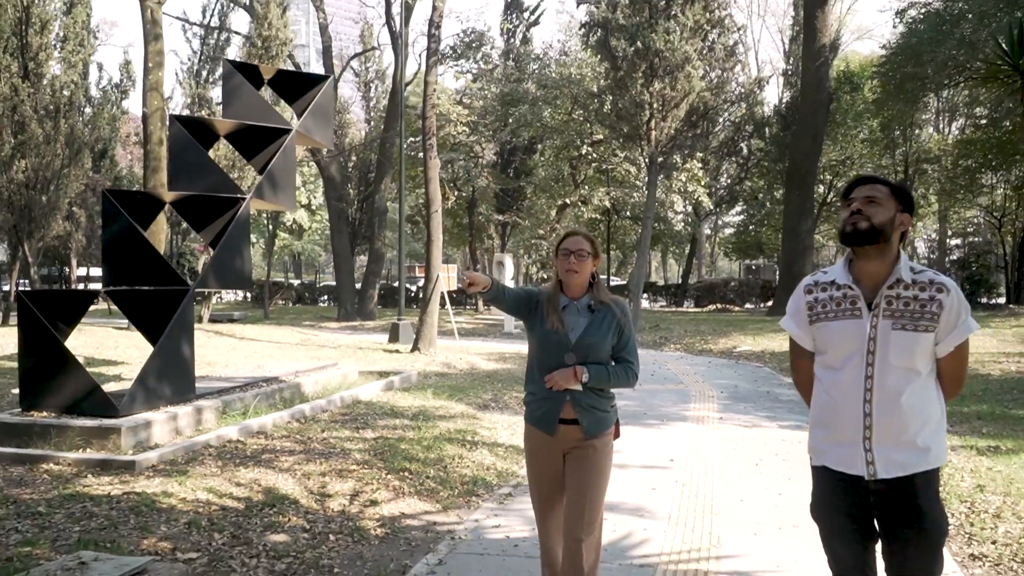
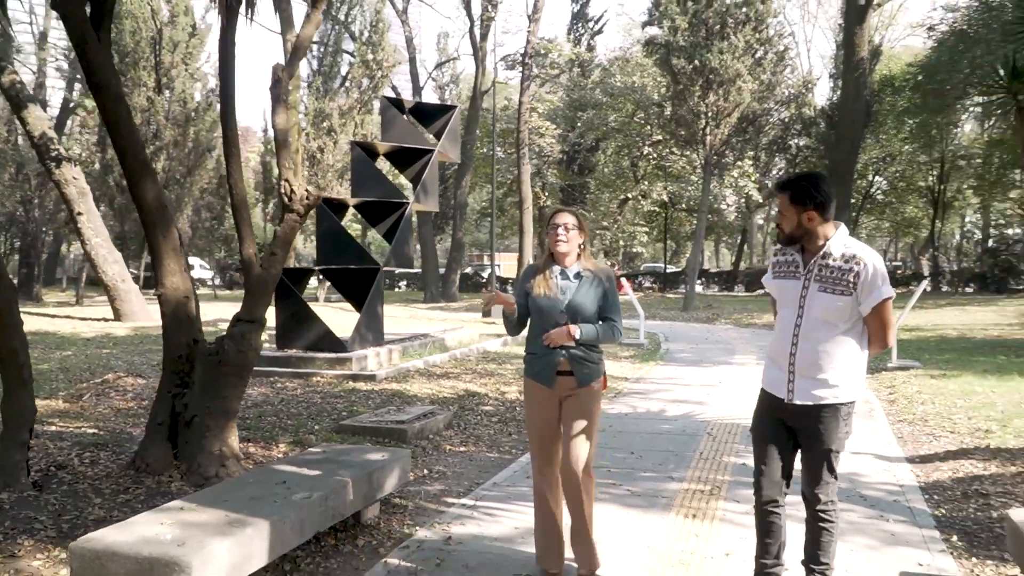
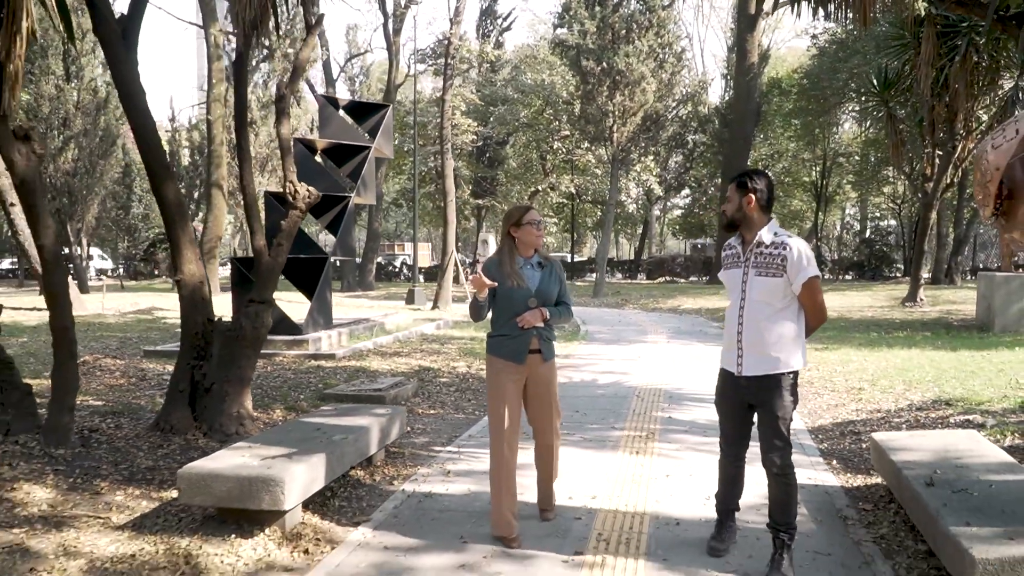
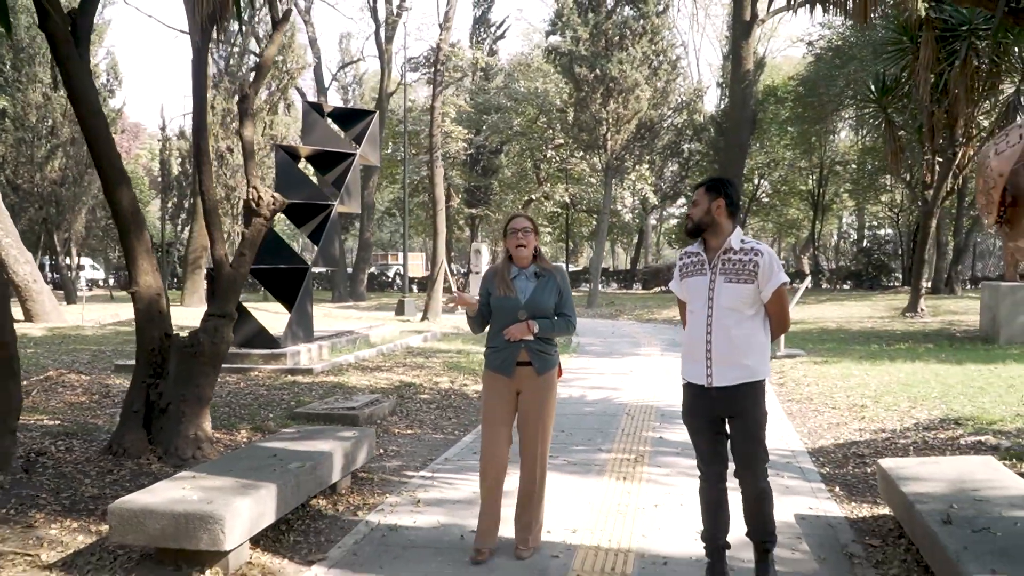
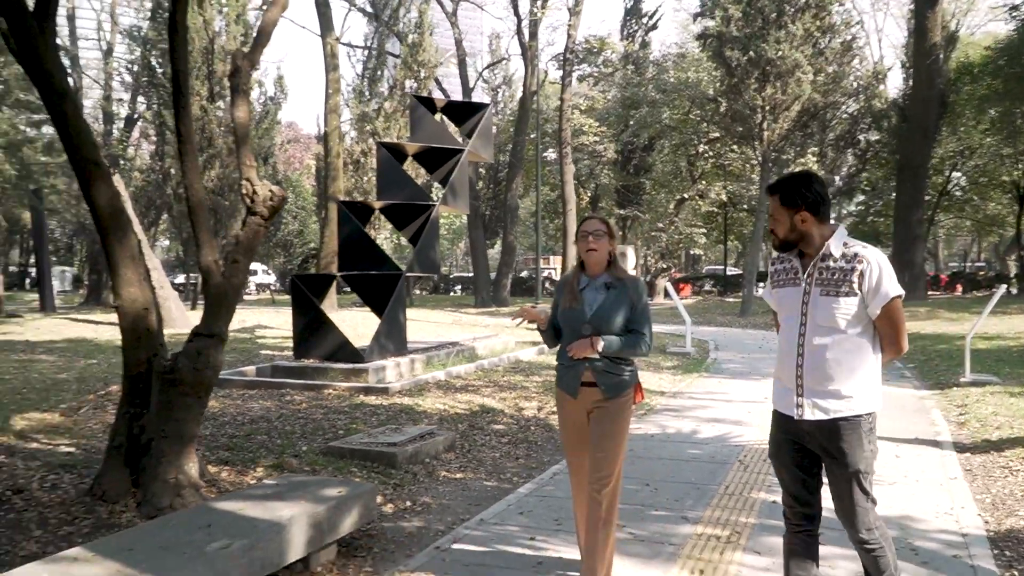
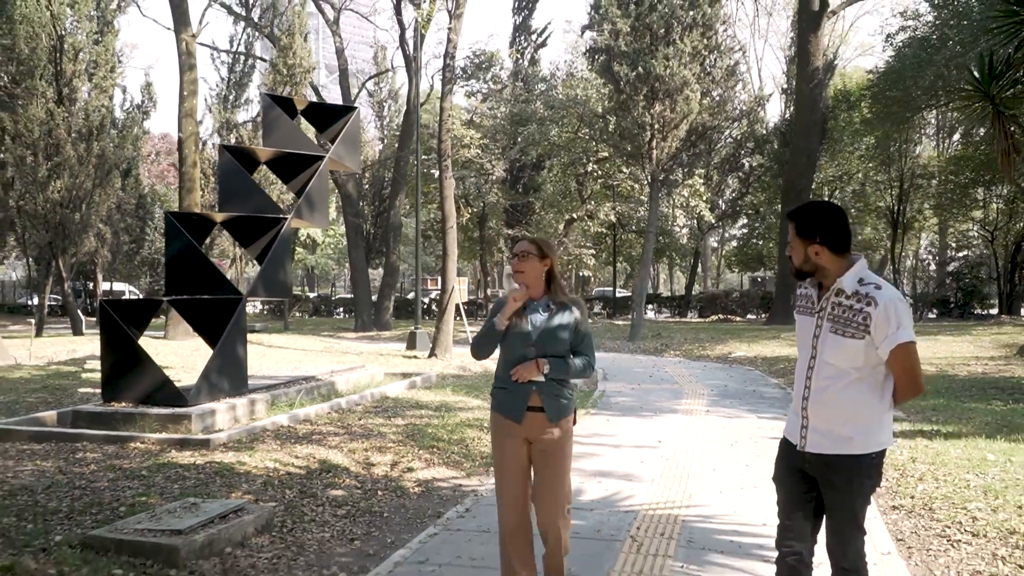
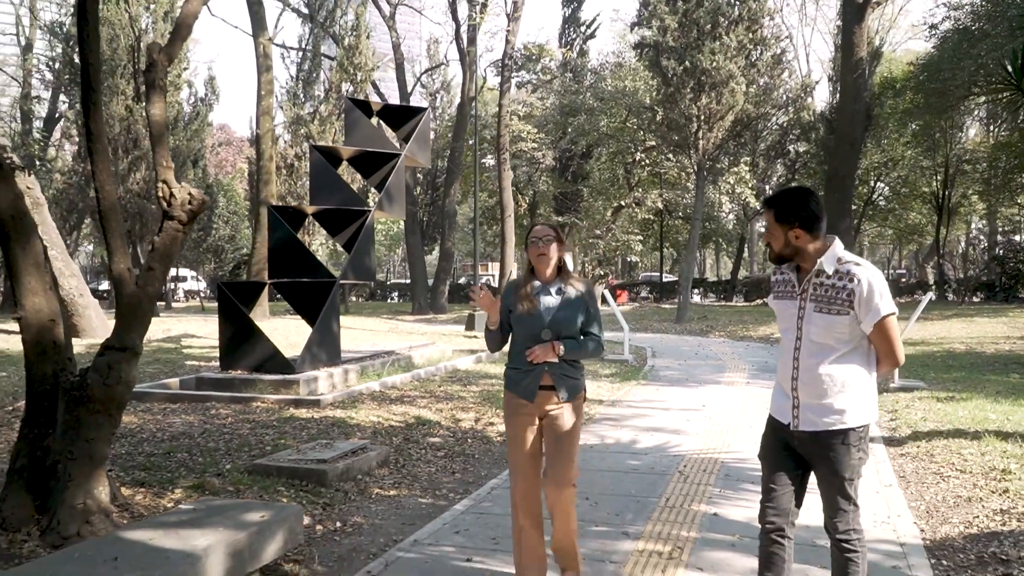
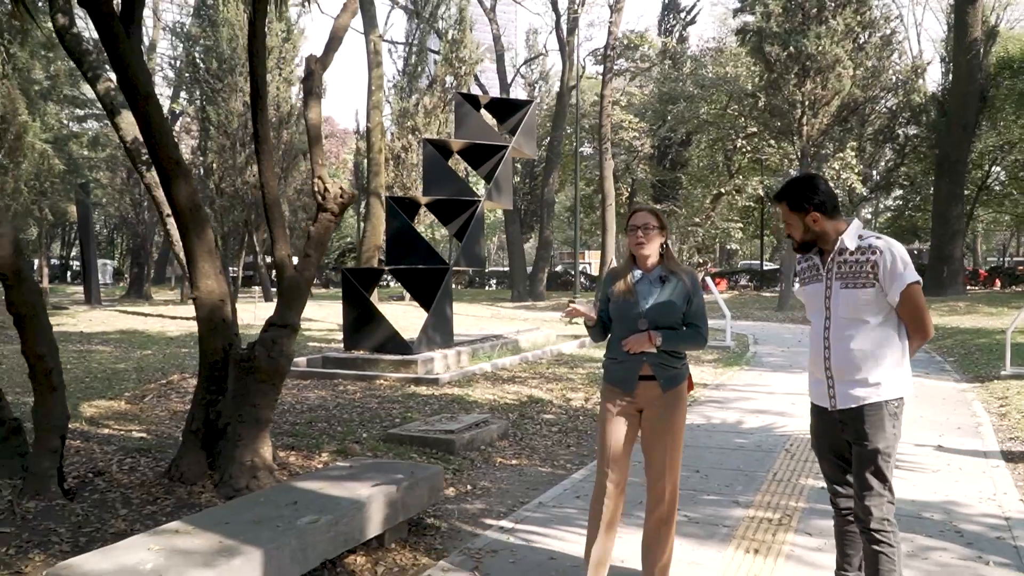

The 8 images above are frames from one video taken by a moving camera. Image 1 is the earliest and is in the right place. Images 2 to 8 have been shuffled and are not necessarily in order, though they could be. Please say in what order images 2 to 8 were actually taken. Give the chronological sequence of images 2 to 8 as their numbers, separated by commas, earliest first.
6, 7, 5, 8, 2, 4, 3
